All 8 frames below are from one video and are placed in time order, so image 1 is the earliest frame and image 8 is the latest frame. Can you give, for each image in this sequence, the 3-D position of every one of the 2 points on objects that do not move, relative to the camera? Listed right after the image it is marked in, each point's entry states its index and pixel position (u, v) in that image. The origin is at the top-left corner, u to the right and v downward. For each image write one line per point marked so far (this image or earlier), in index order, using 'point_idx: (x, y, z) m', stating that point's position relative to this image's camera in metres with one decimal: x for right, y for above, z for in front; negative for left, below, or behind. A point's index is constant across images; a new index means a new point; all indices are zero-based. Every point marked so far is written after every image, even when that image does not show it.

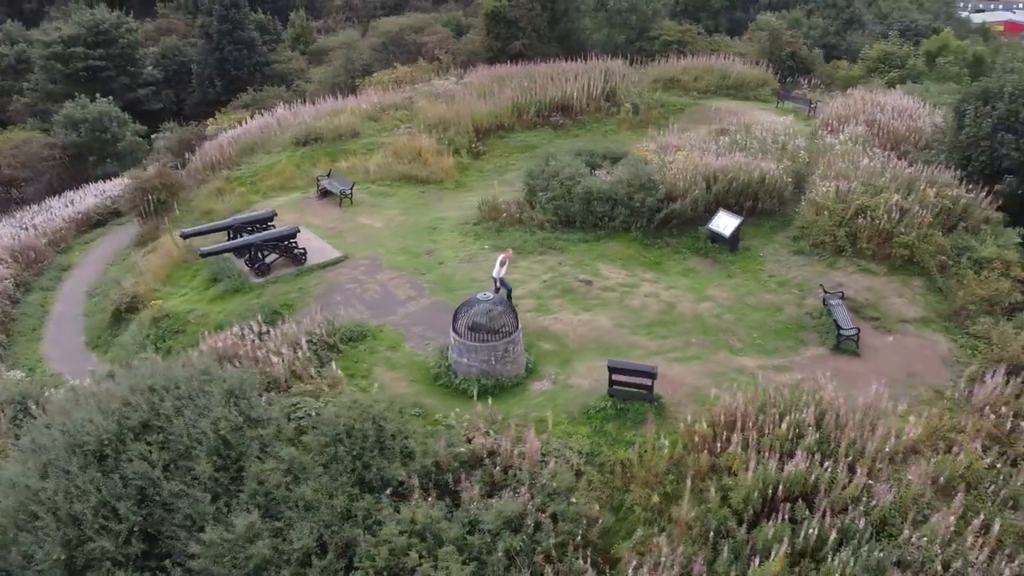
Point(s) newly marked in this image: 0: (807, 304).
0: (+2.3, -0.1, +6.3) m
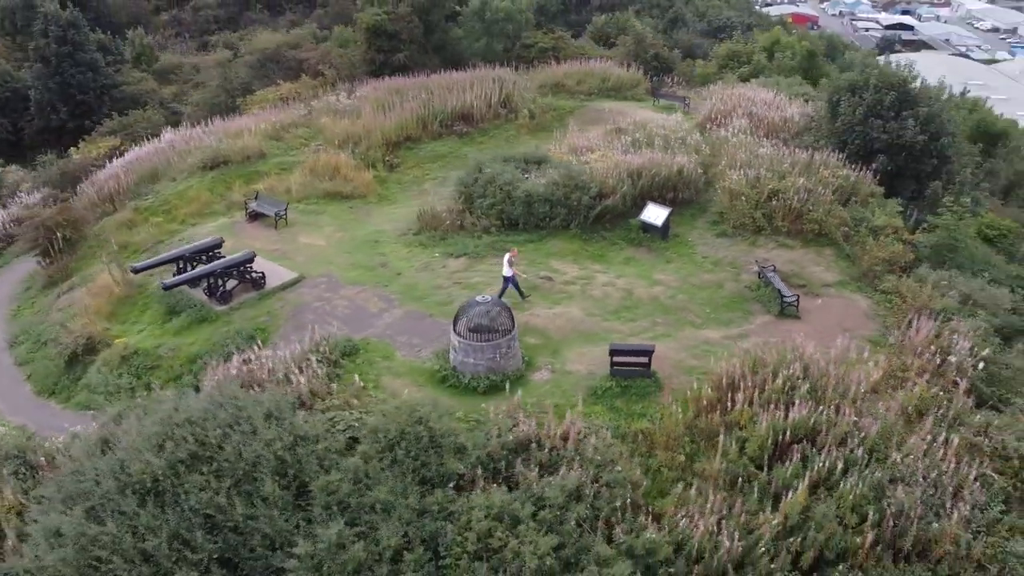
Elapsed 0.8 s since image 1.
0: (+2.1, +0.1, +7.2) m
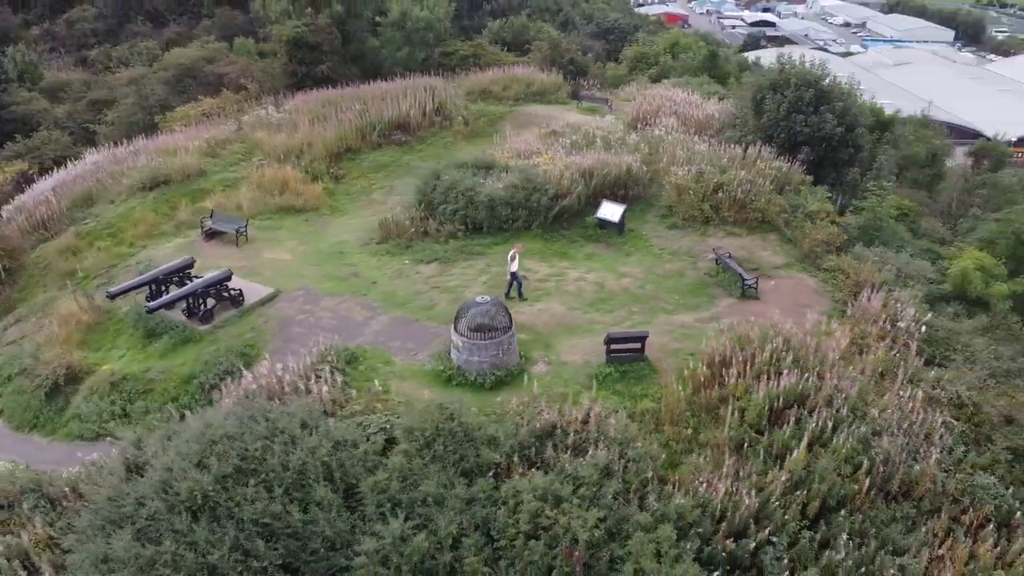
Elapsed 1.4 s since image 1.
0: (+1.8, +0.2, +7.8) m
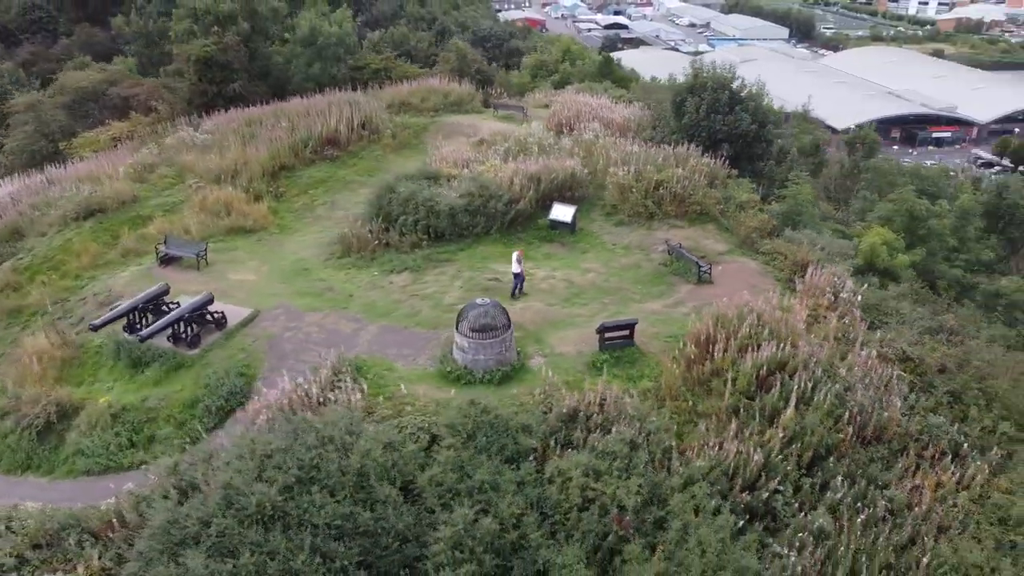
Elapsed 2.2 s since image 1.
0: (+1.5, +0.3, +8.5) m
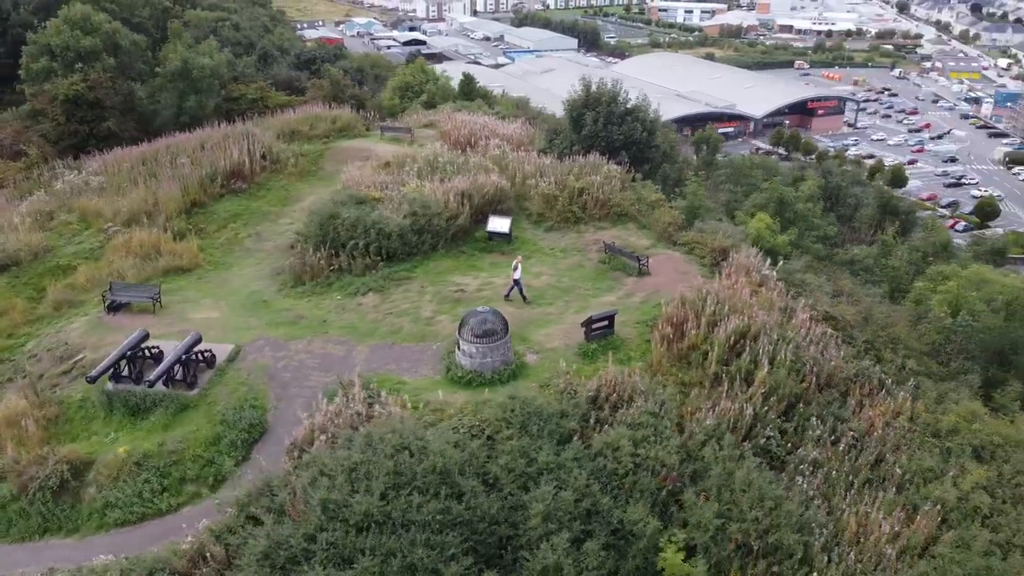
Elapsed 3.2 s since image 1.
0: (+0.9, +0.4, +9.5) m
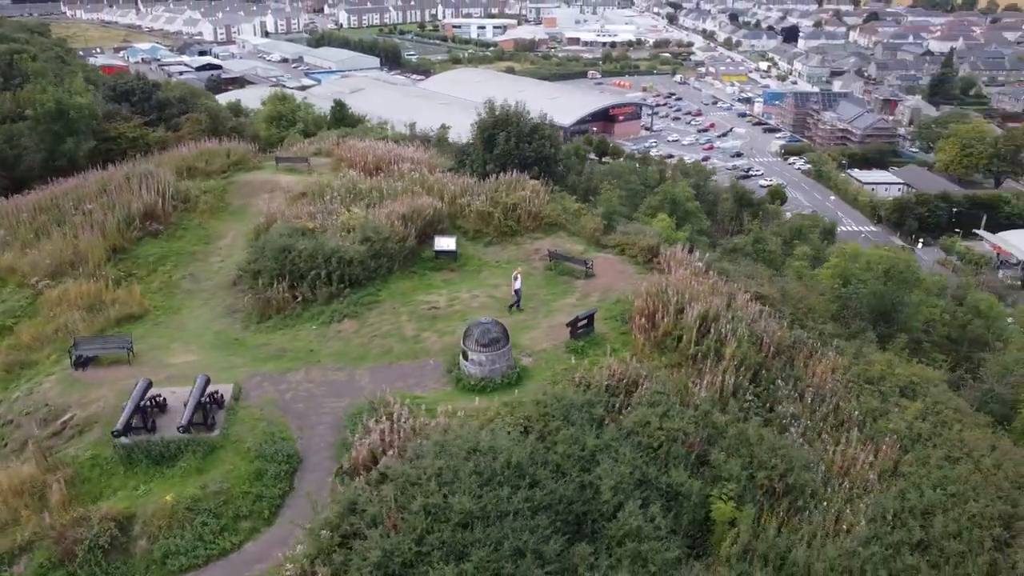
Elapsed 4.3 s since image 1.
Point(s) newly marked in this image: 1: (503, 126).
0: (+0.3, +0.3, +10.3) m
1: (-0.2, +2.5, +12.4) m
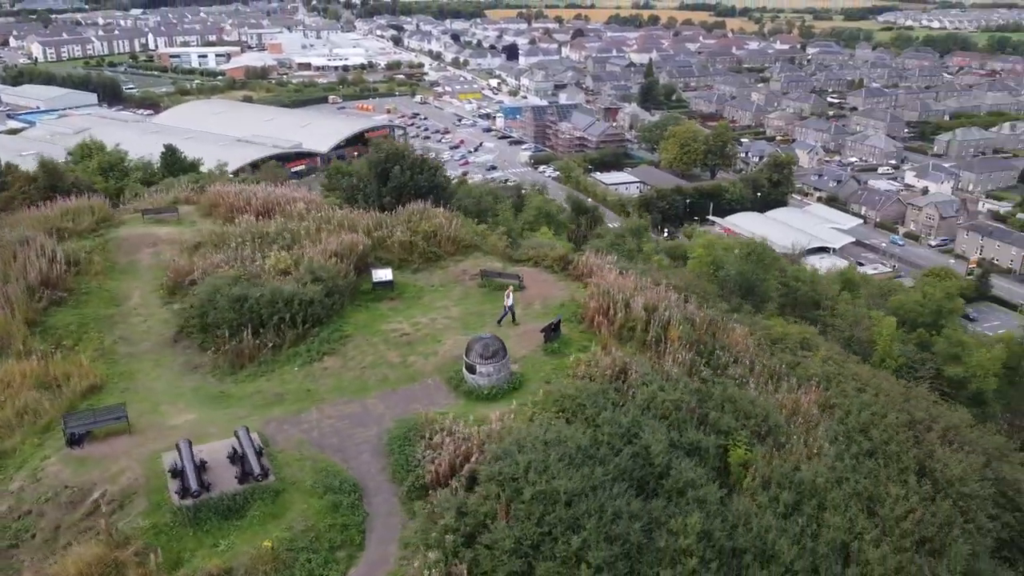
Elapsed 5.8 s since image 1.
0: (-0.6, 0.0, +11.3) m
1: (-2.0, +2.1, +13.1) m
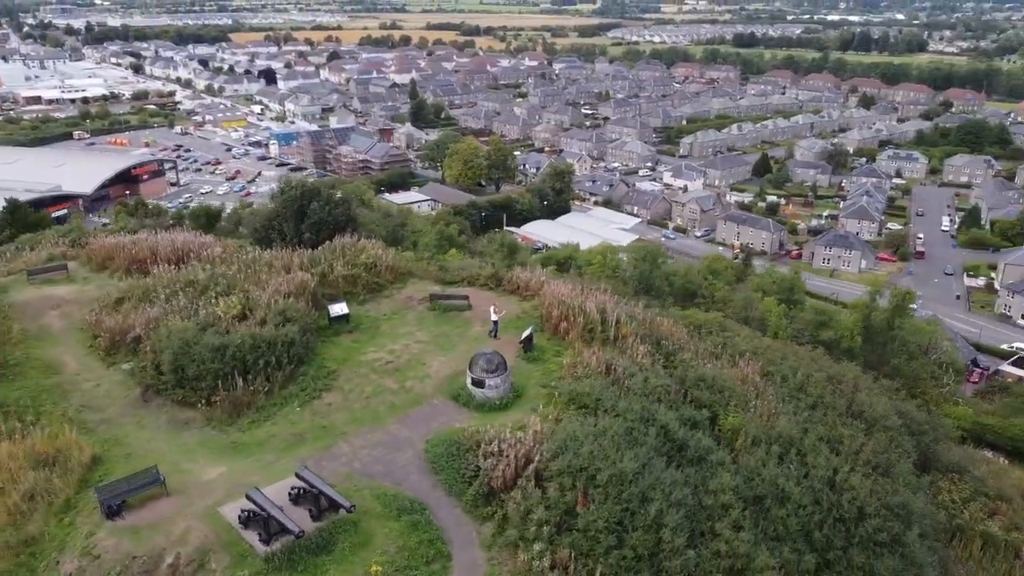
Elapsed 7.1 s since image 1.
0: (-1.3, -0.3, +11.8) m
1: (-3.4, +1.5, +13.2) m
